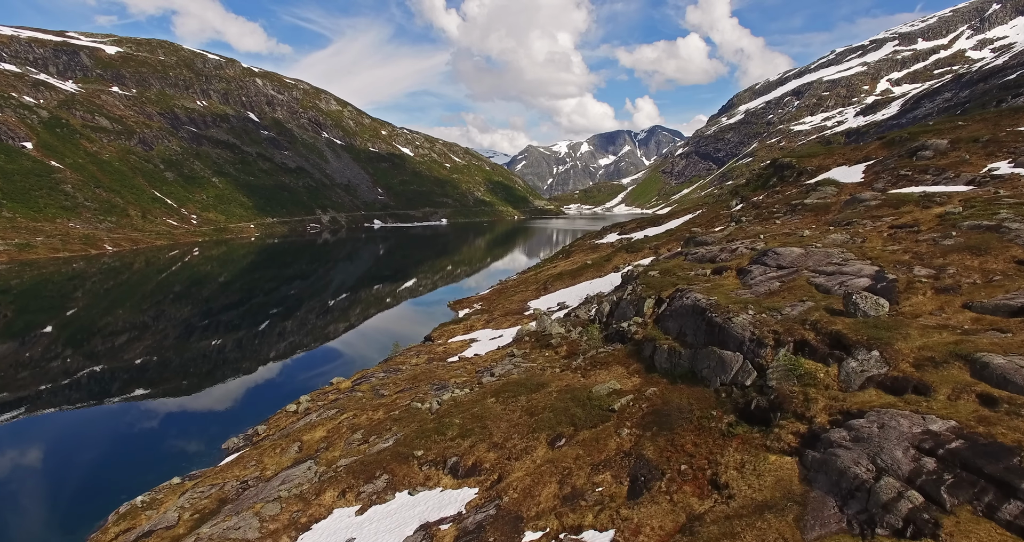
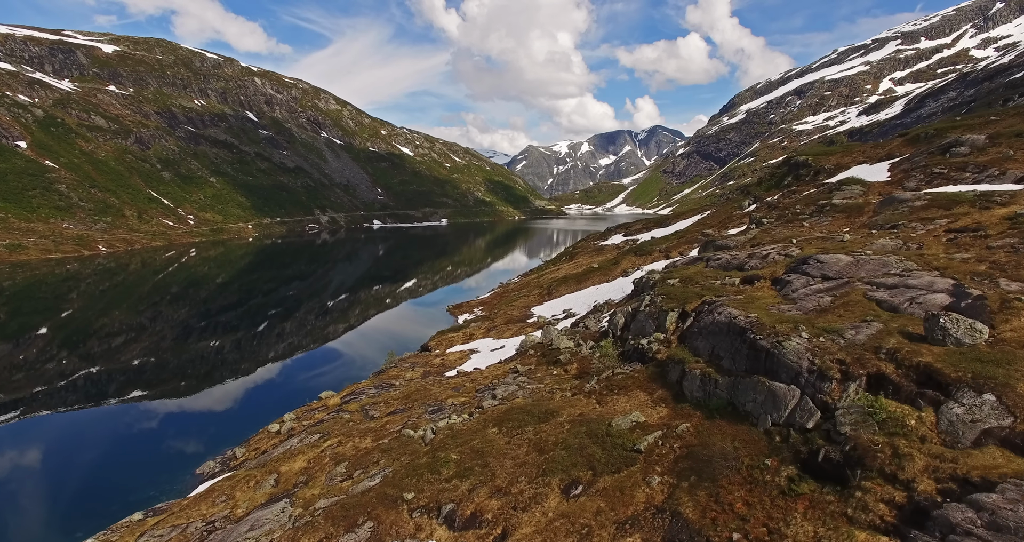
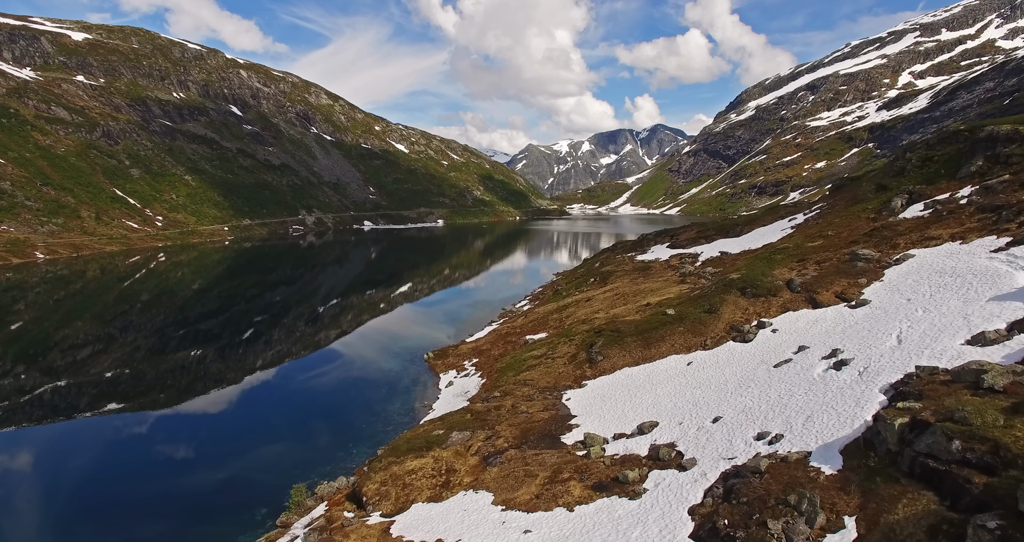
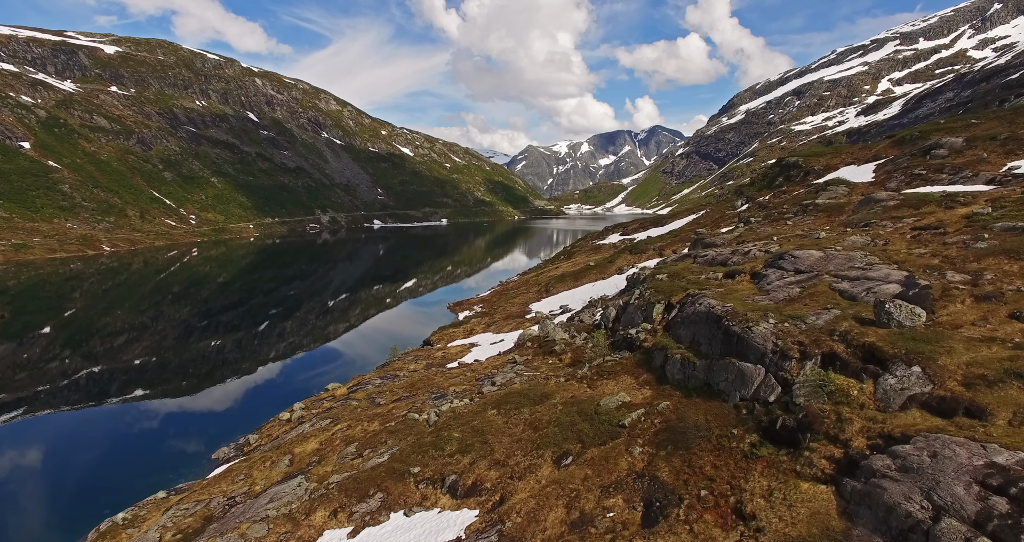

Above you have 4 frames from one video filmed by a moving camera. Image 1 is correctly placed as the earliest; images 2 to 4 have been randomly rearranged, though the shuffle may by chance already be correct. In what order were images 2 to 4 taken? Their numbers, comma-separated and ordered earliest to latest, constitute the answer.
4, 2, 3
